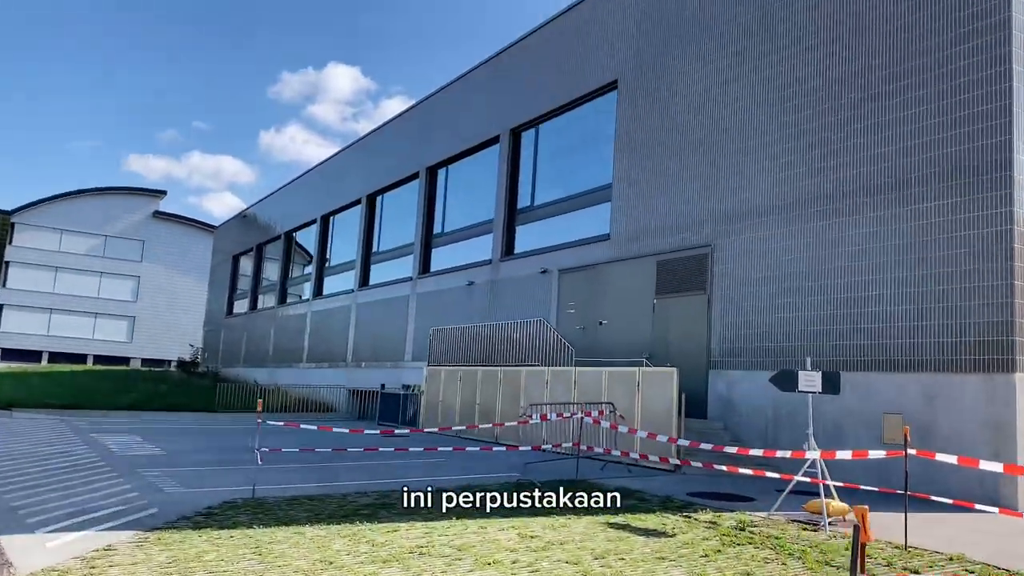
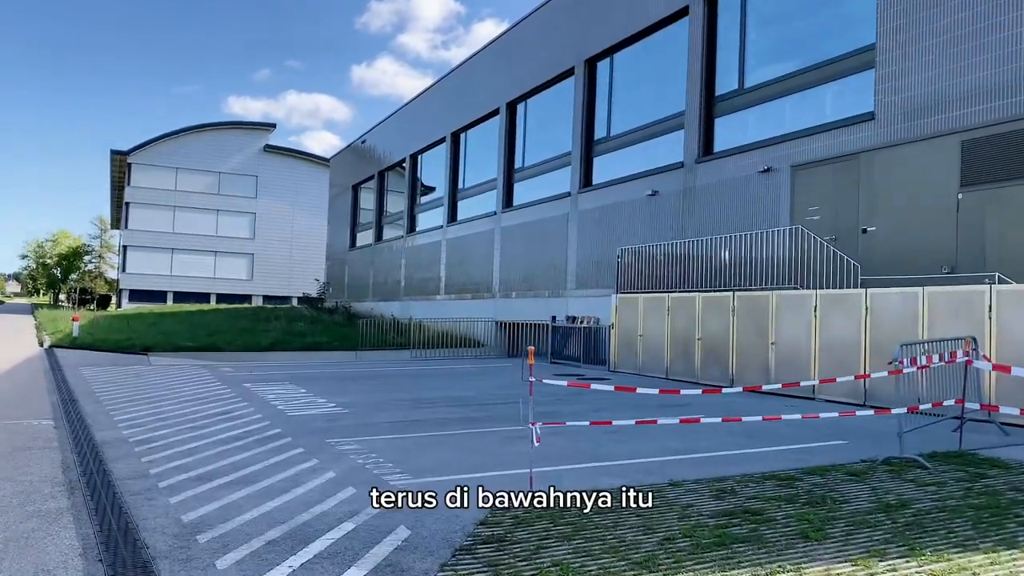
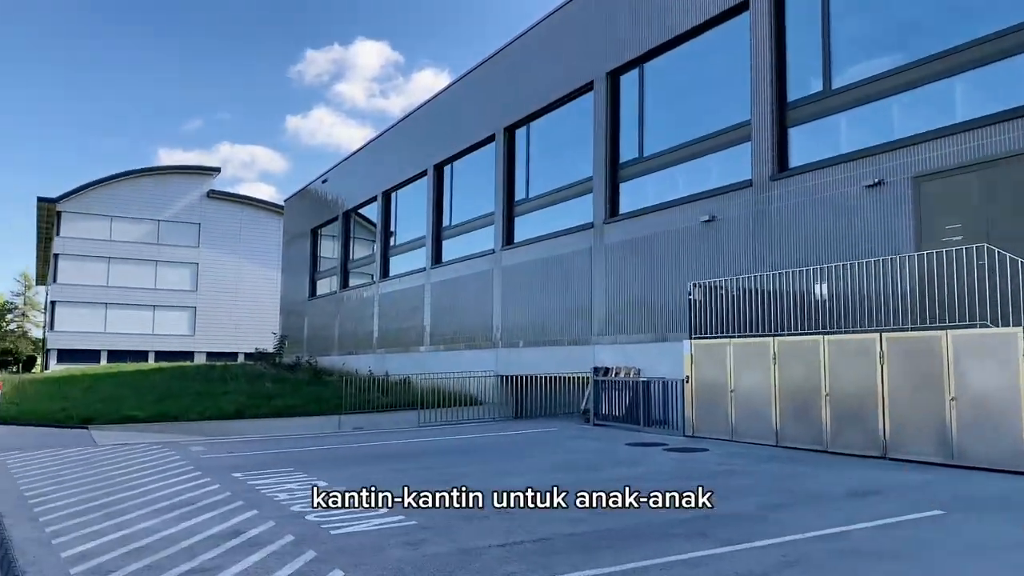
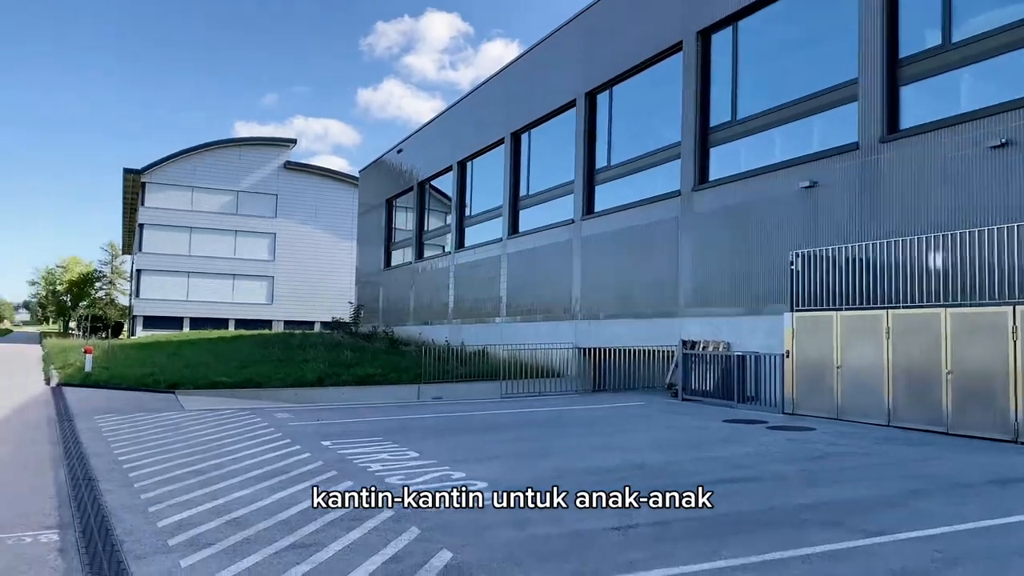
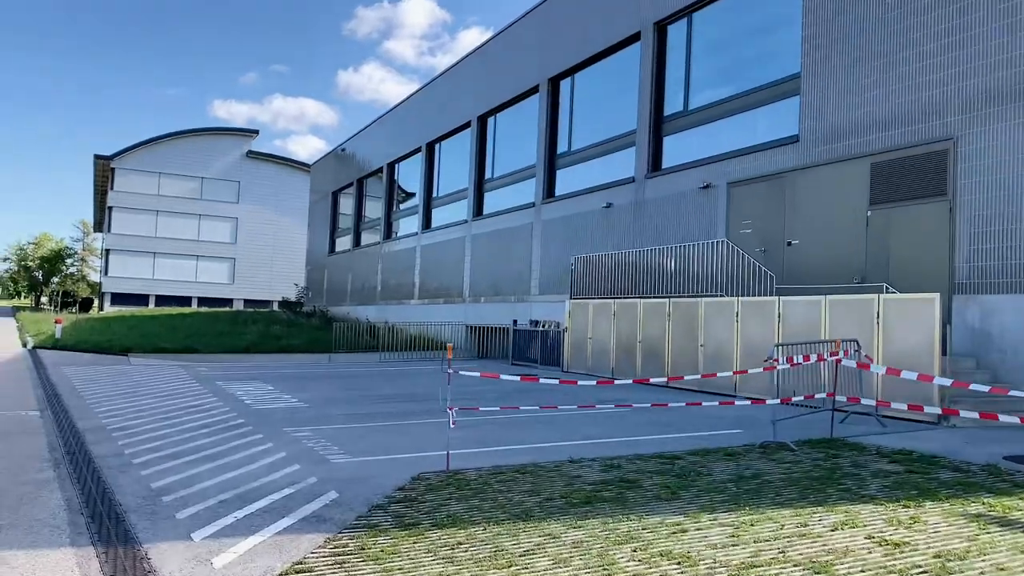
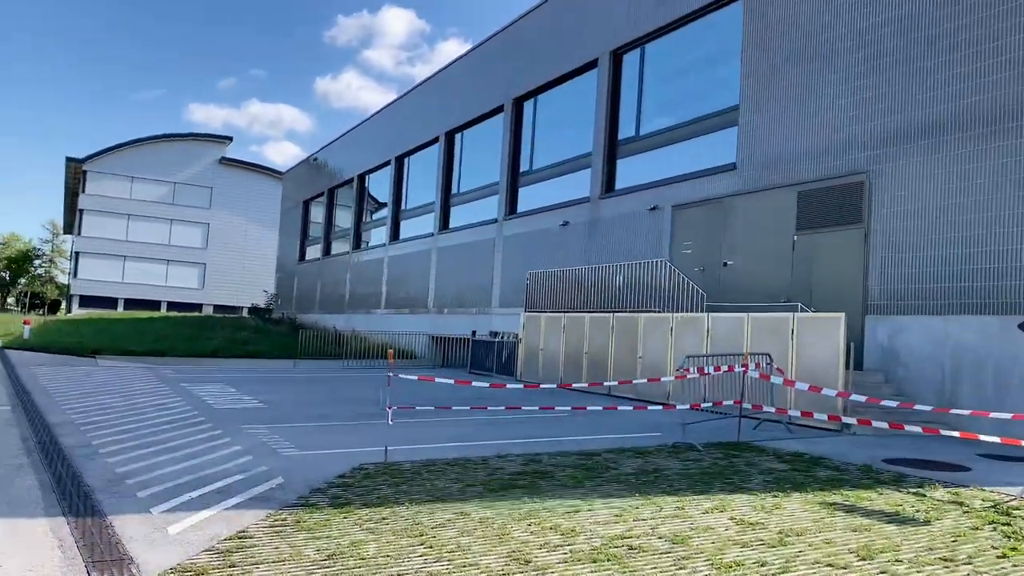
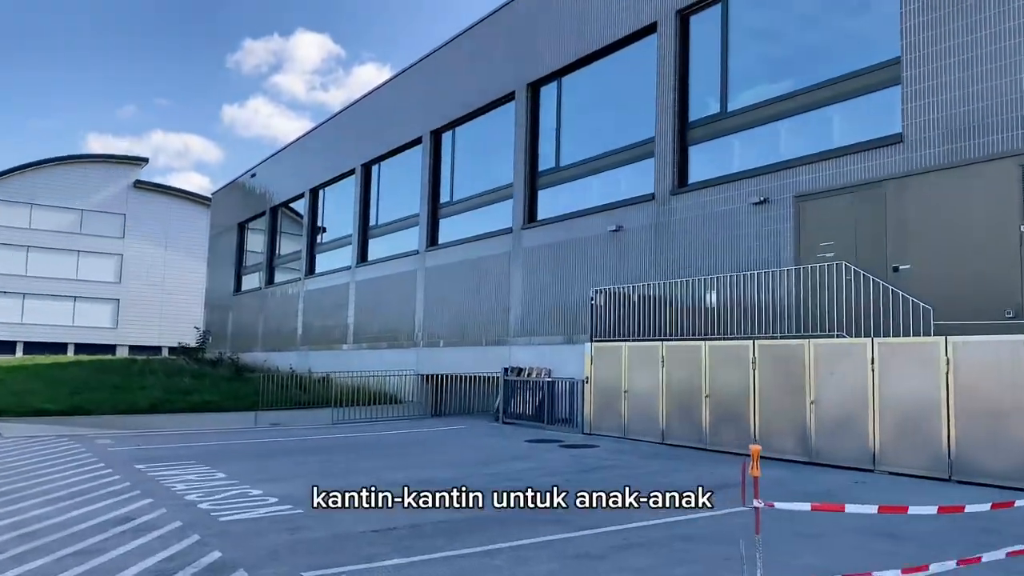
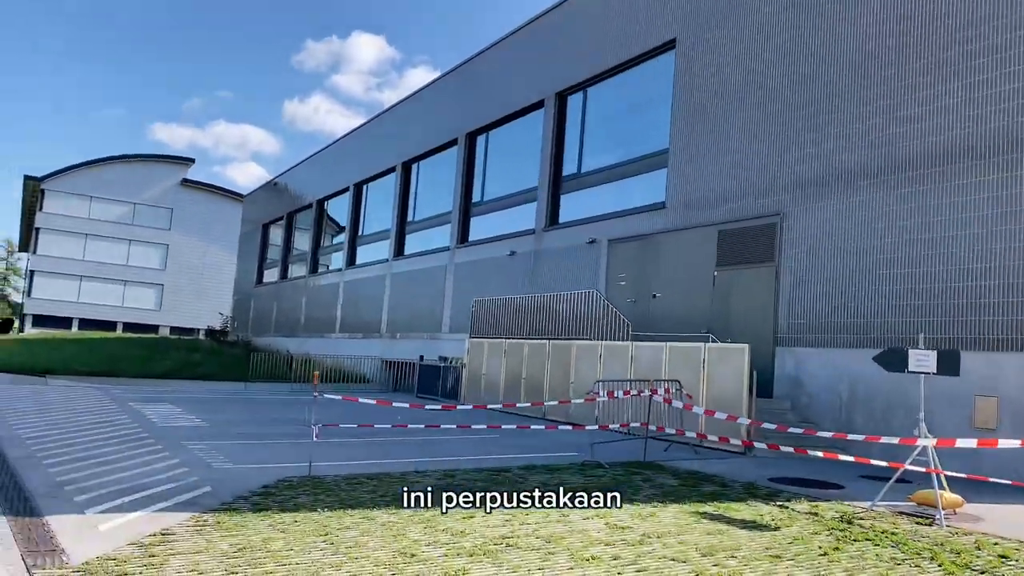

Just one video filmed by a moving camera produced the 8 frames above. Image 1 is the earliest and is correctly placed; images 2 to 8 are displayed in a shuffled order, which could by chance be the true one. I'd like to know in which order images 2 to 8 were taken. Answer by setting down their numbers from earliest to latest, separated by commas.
8, 6, 5, 2, 7, 3, 4
